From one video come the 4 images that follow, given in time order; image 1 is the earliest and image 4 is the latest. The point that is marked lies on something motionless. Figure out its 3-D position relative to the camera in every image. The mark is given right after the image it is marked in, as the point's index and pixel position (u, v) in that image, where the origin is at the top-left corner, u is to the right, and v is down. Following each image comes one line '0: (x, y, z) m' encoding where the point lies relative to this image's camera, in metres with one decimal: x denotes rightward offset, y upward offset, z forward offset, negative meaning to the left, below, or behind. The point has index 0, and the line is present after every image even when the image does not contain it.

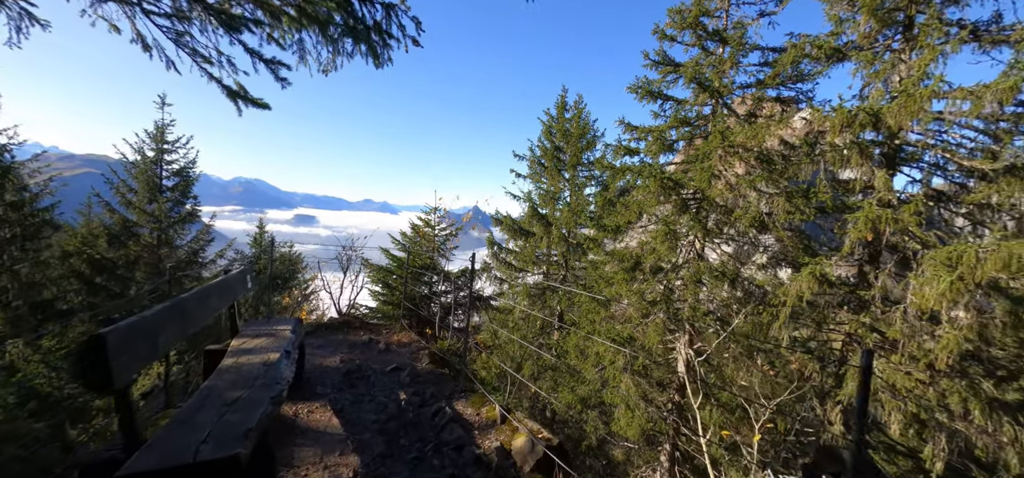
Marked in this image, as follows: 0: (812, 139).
0: (+4.5, +1.5, +5.6) m
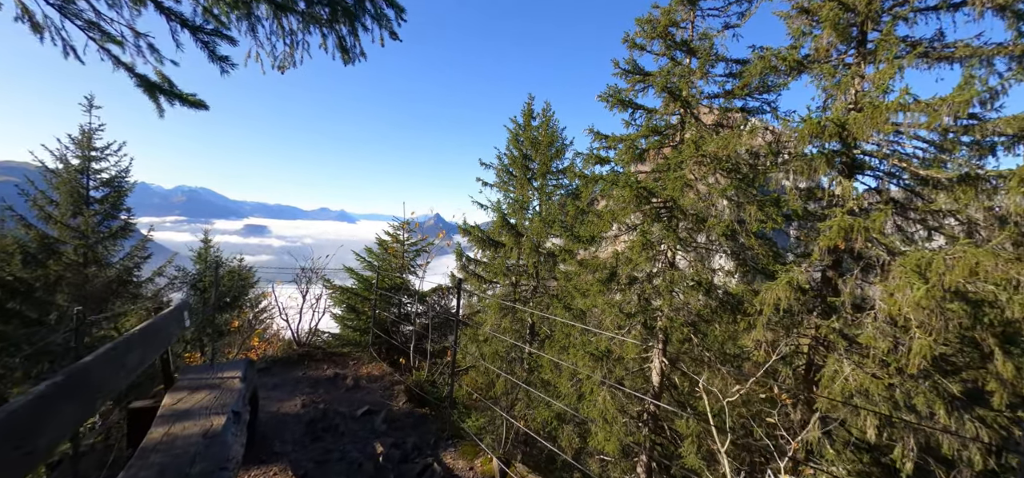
0: (+4.1, +1.4, +5.8) m
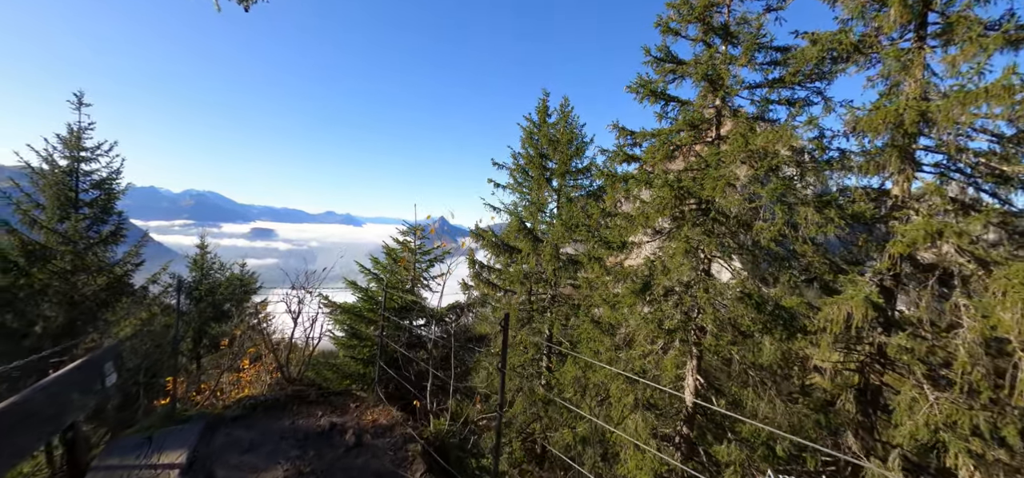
0: (+4.4, +1.3, +5.1) m
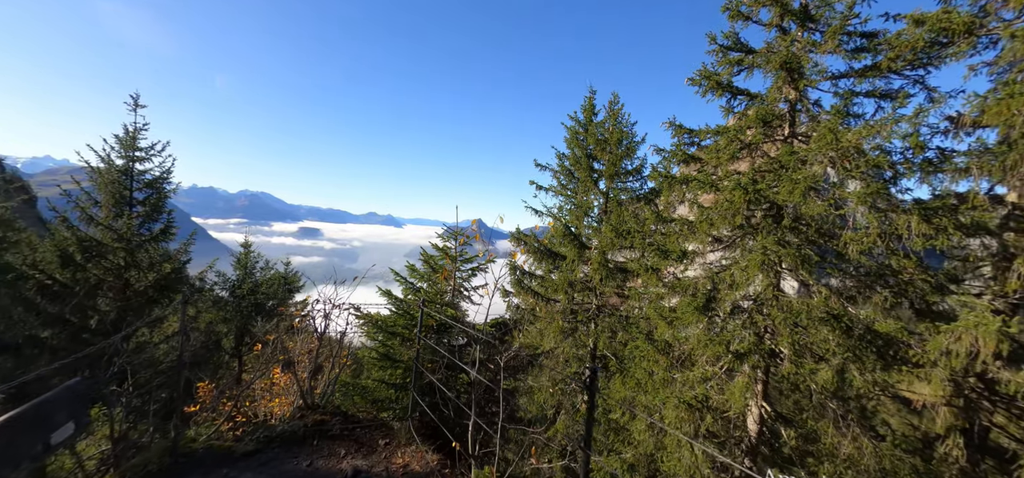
0: (+5.0, +1.1, +4.2) m
